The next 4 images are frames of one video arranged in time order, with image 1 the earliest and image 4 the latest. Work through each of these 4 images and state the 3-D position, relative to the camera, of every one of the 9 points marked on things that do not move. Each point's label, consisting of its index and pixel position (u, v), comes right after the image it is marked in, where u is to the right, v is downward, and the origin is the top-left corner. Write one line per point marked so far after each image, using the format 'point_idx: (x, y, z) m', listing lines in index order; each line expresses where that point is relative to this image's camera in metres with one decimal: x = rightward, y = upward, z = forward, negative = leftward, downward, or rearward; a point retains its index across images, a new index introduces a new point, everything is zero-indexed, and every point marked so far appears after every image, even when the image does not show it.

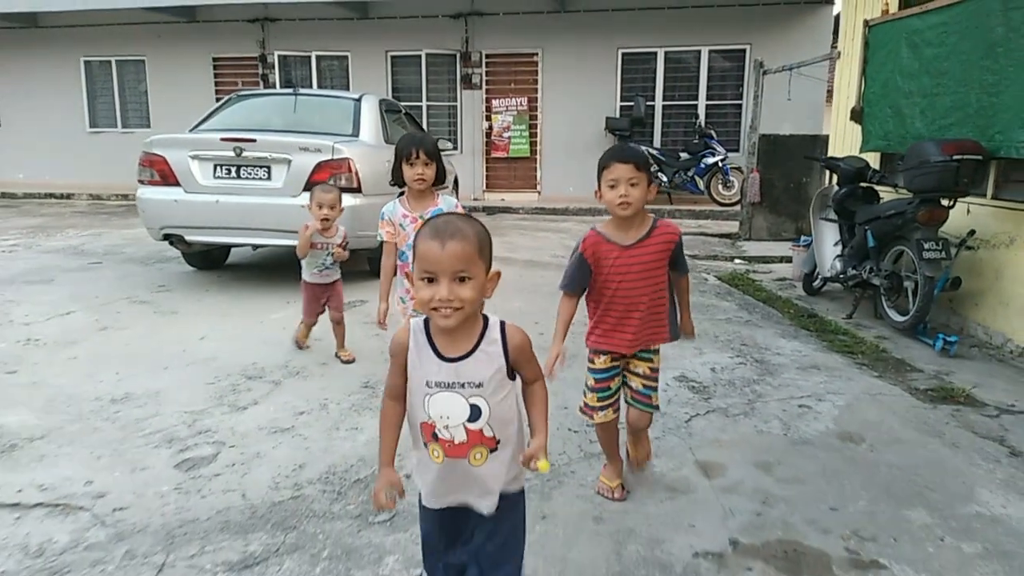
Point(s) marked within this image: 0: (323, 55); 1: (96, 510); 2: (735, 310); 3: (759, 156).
0: (-2.8, +3.4, +10.9) m
1: (-1.2, -0.6, +2.1) m
2: (+1.4, -0.1, +4.7) m
3: (+2.5, +1.3, +7.5) m
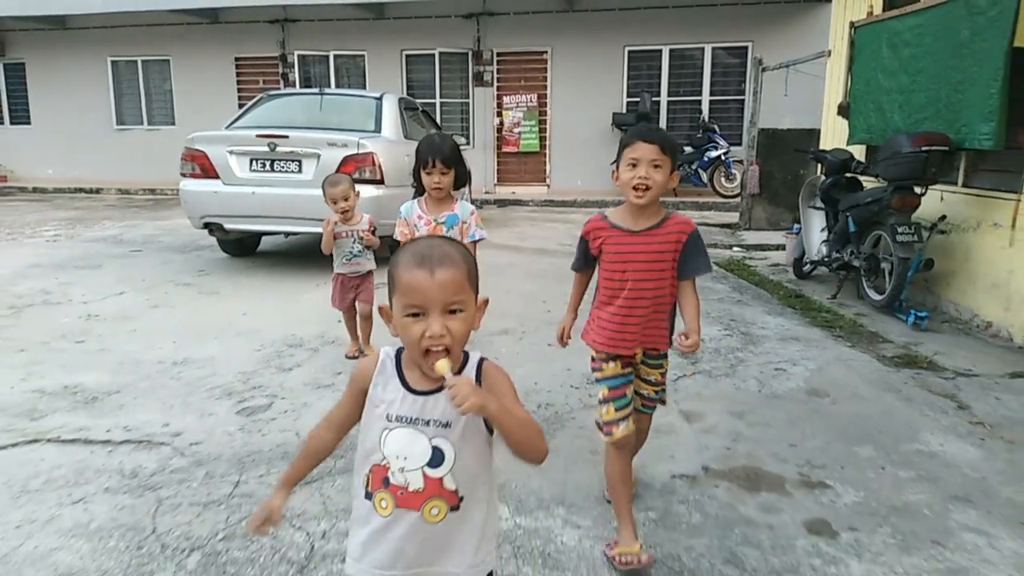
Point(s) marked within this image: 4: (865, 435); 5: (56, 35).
0: (-2.6, +3.6, +11.4) m
1: (-1.1, -0.5, +2.5) m
2: (+1.5, 0.0, +5.1) m
3: (+2.6, +1.5, +7.9) m
4: (+1.3, -0.5, +2.7) m
5: (-7.5, +4.2, +12.2) m
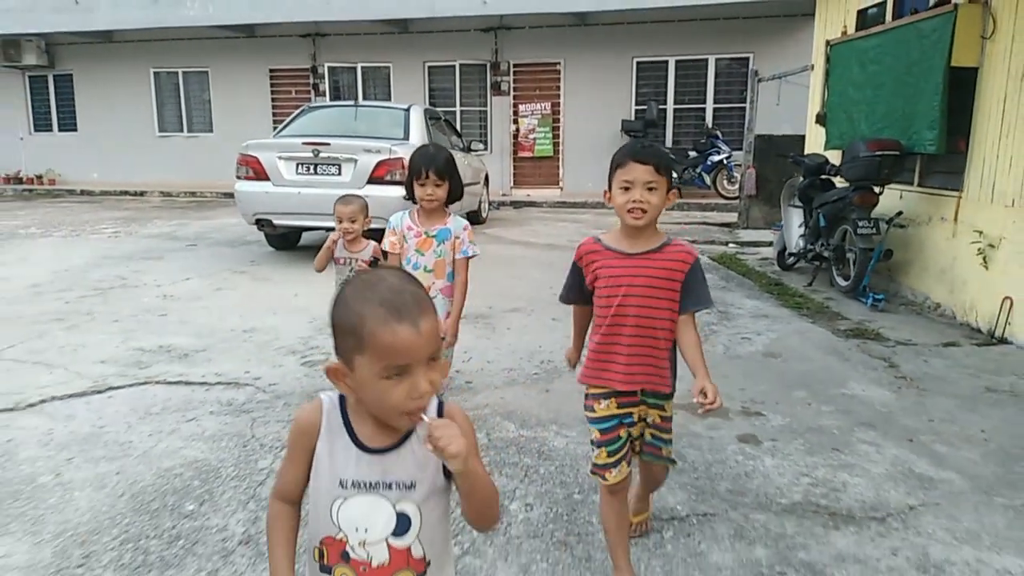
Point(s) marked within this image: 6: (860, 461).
0: (-2.4, +3.6, +12.1) m
1: (-1.1, -0.4, +3.3) m
2: (+1.6, +0.1, +5.8) m
3: (+2.8, +1.5, +8.5) m
4: (+1.3, -0.4, +3.4) m
5: (-7.3, +4.2, +13.1) m
6: (+1.2, -0.6, +2.6) m
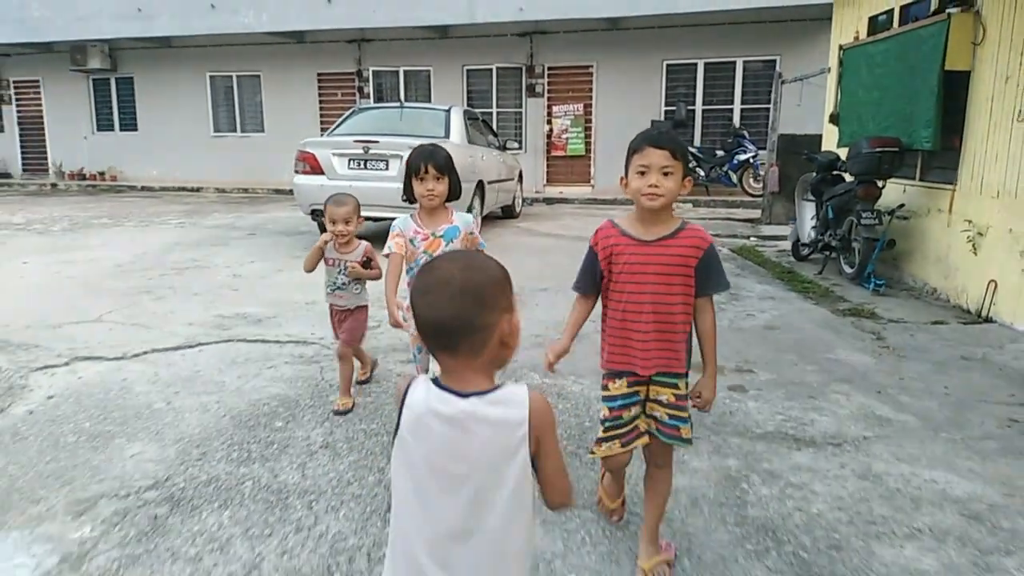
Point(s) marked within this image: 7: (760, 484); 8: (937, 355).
0: (-1.8, +3.8, +12.8) m
1: (-1.0, -0.3, +3.8) m
2: (+1.8, +0.2, +6.2) m
3: (+3.2, +1.6, +8.9) m
4: (+1.5, -0.3, +3.8) m
5: (-6.6, +4.4, +13.9) m
6: (+1.3, -0.5, +3.0) m
7: (+0.8, -0.6, +2.3) m
8: (+2.2, -0.3, +3.8) m
